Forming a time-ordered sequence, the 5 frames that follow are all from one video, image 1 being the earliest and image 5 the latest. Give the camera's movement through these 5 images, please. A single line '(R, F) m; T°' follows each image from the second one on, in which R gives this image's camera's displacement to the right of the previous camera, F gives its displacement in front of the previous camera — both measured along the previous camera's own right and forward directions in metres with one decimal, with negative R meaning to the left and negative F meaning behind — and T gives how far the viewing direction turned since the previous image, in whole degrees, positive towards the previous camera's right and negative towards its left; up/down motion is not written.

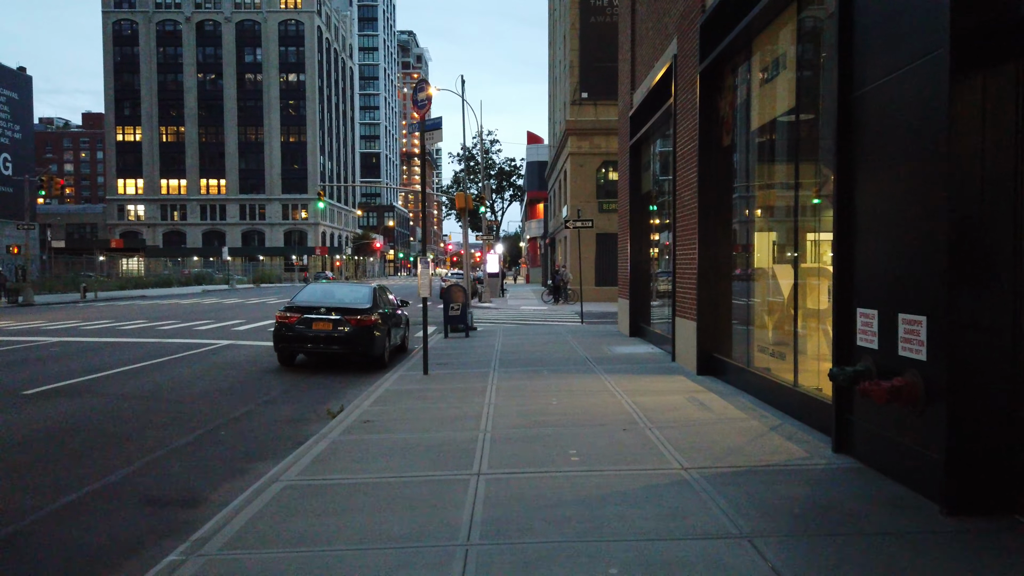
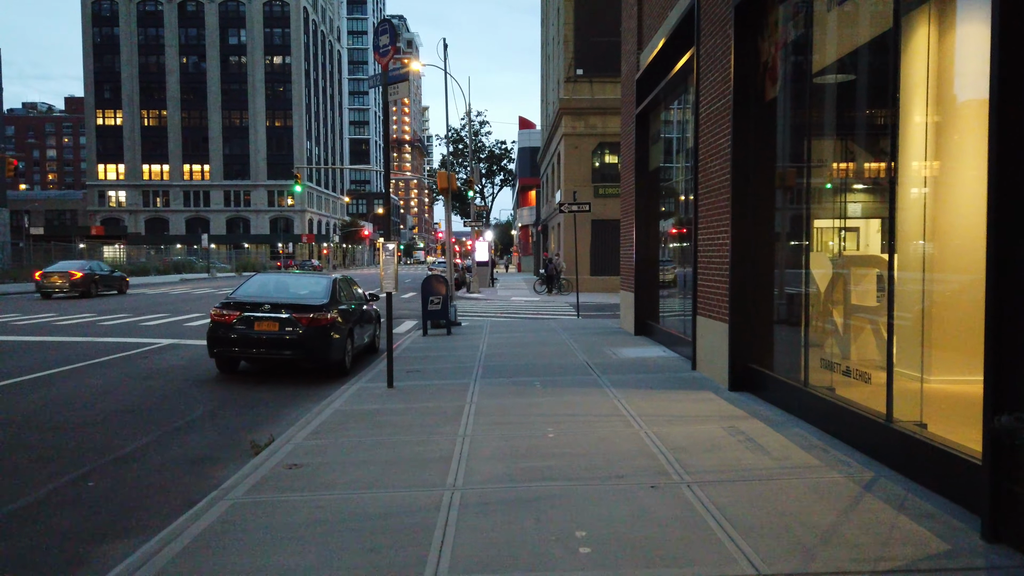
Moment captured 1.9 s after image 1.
(+0.1, +2.2) m; +1°
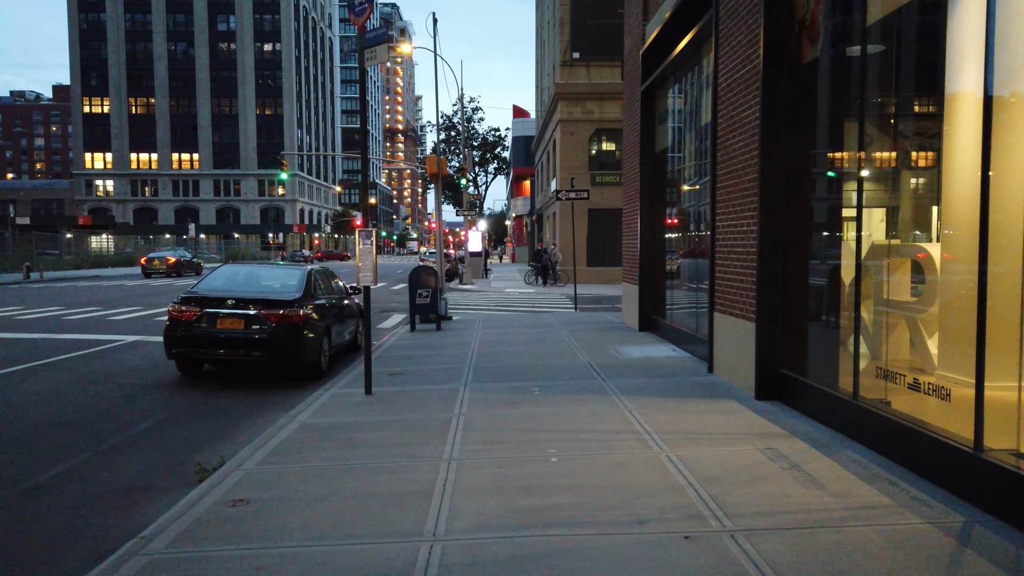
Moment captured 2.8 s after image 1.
(0.0, +1.1) m; 0°
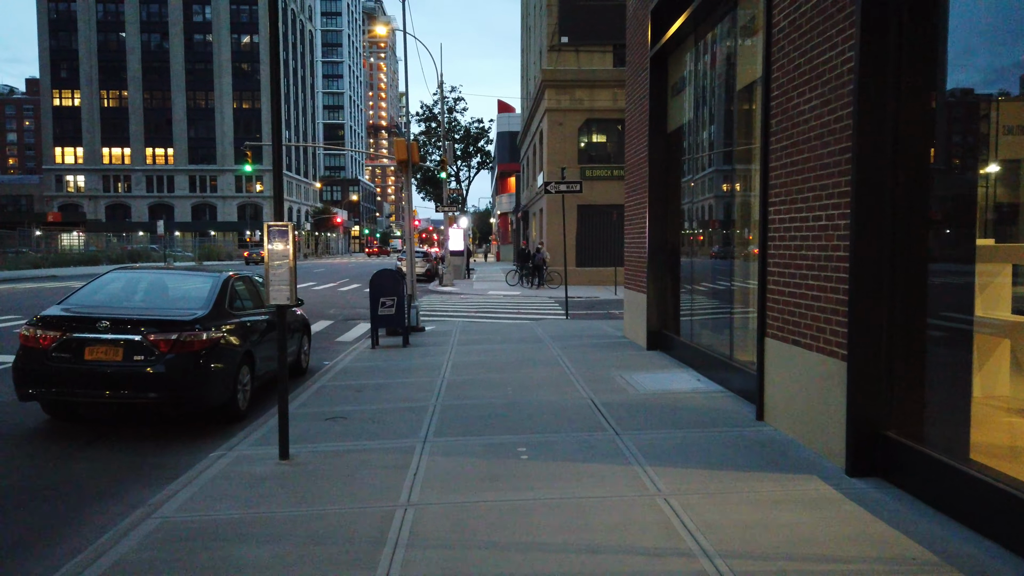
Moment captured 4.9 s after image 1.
(+0.1, +2.4) m; +1°
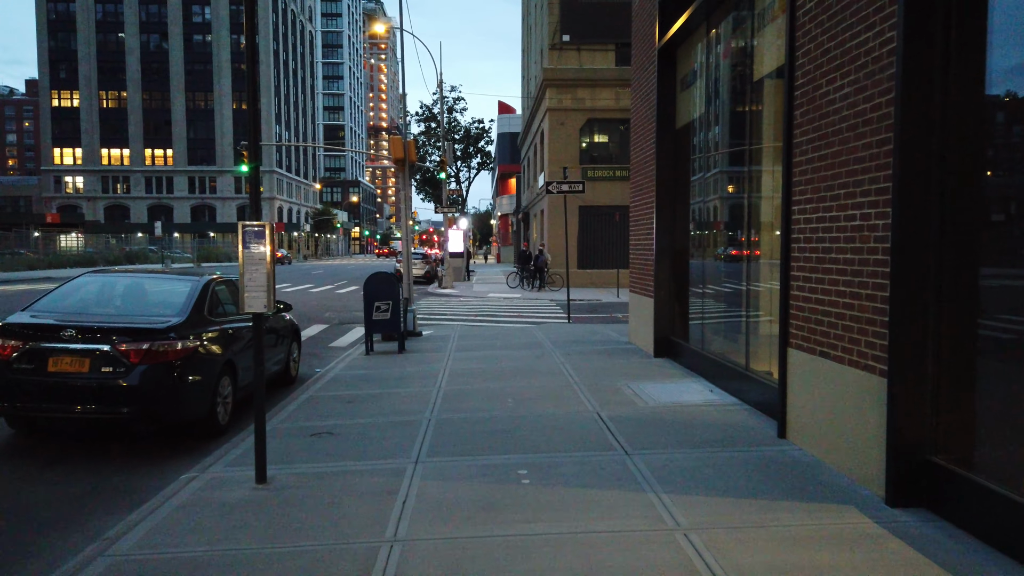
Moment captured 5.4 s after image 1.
(0.0, +0.5) m; 0°
